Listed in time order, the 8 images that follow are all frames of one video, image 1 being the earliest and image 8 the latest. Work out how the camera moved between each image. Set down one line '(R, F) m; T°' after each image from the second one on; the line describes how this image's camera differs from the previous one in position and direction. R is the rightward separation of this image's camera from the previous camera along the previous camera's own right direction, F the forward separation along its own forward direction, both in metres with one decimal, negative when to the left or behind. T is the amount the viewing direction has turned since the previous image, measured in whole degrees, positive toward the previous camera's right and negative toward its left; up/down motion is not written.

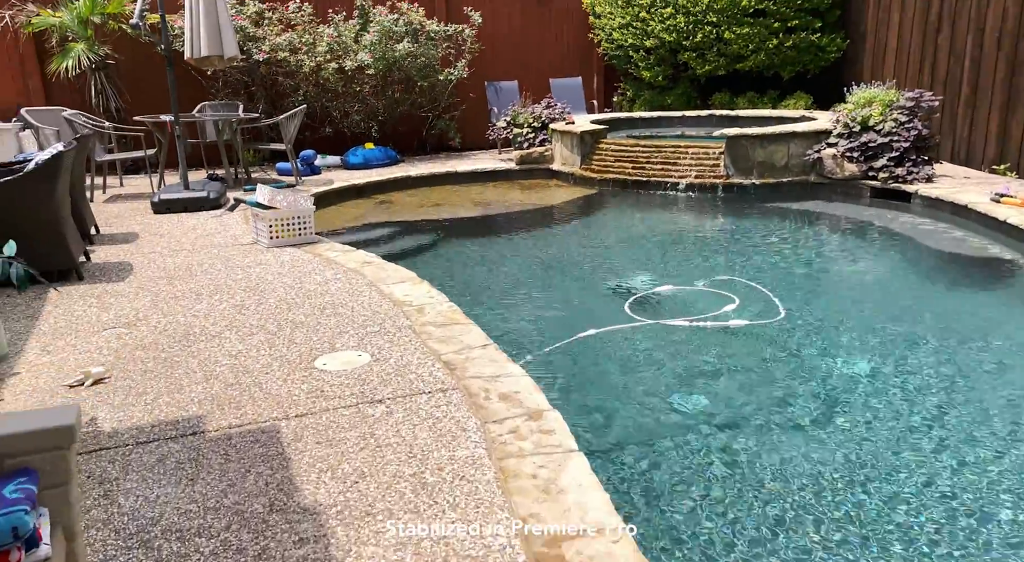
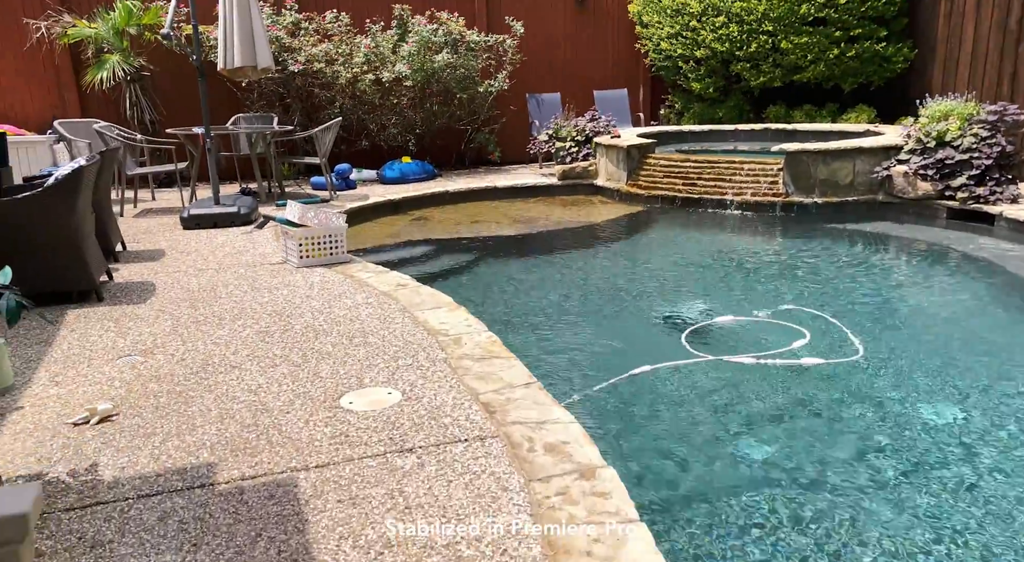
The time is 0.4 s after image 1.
(0.0, +0.3) m; -3°
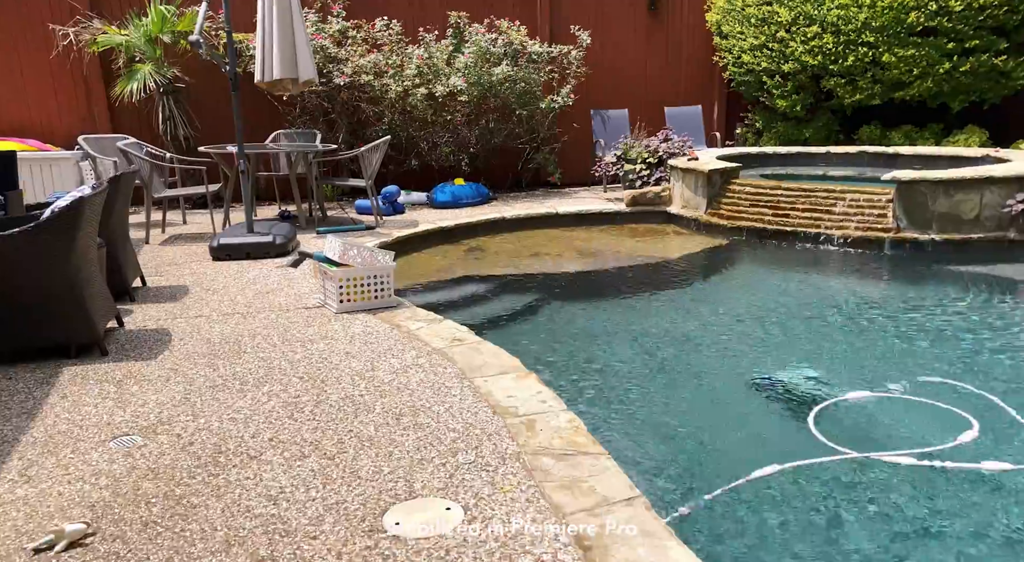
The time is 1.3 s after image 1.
(-0.2, +0.7) m; -3°
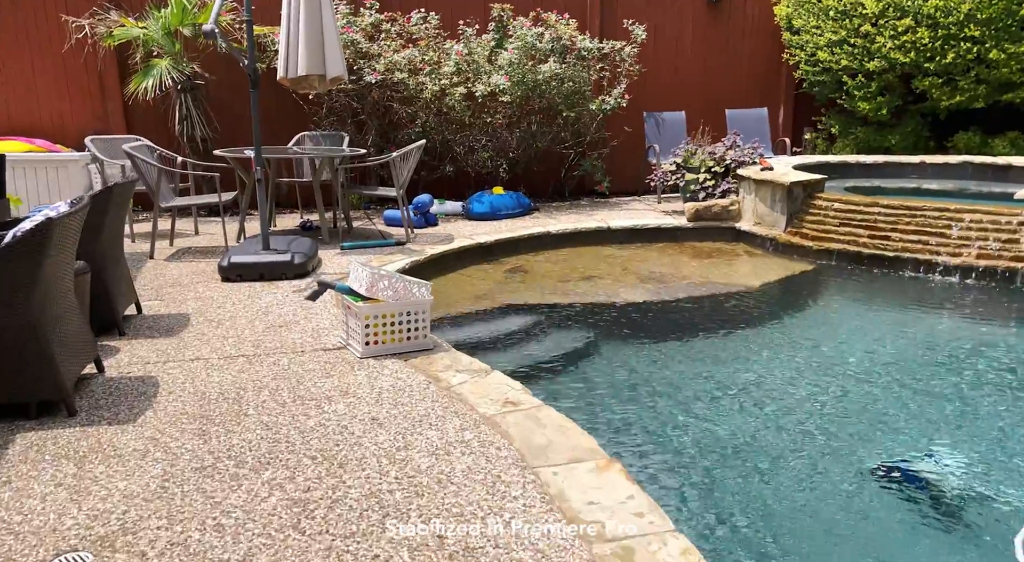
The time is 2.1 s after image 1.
(-0.2, +0.8) m; -2°
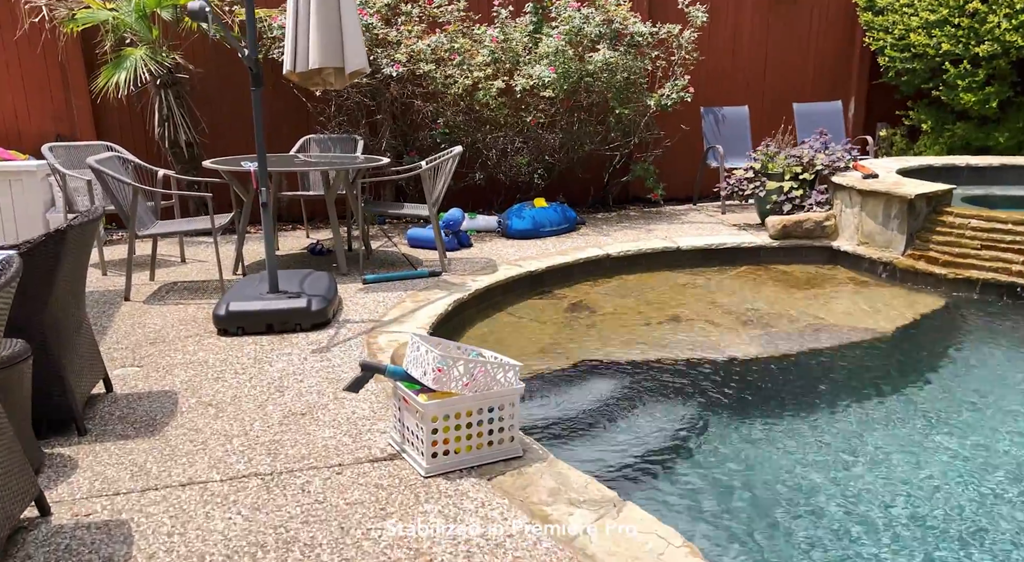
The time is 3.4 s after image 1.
(-0.4, +1.0) m; +1°
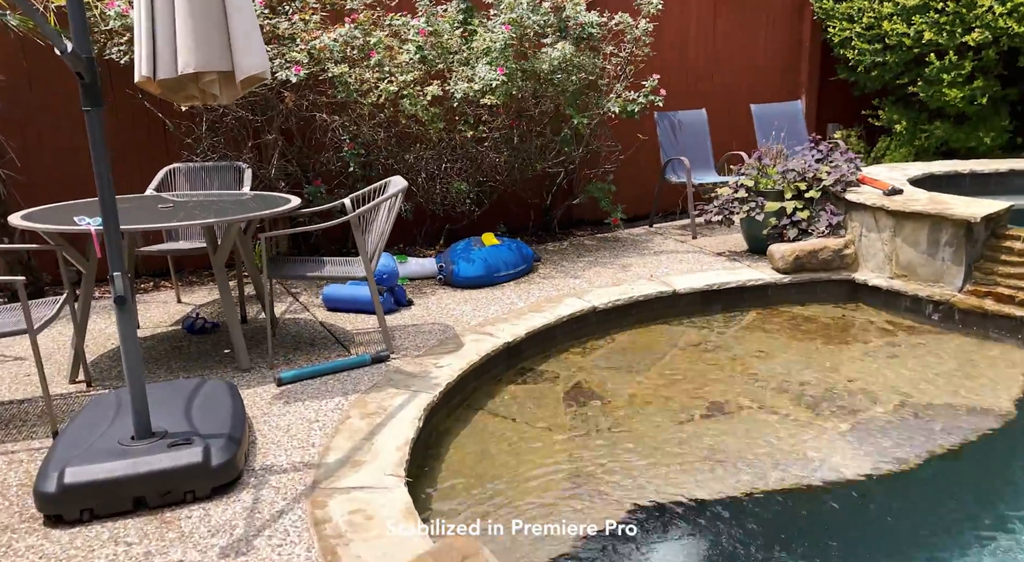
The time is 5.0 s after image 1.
(-0.4, +1.3) m; +9°
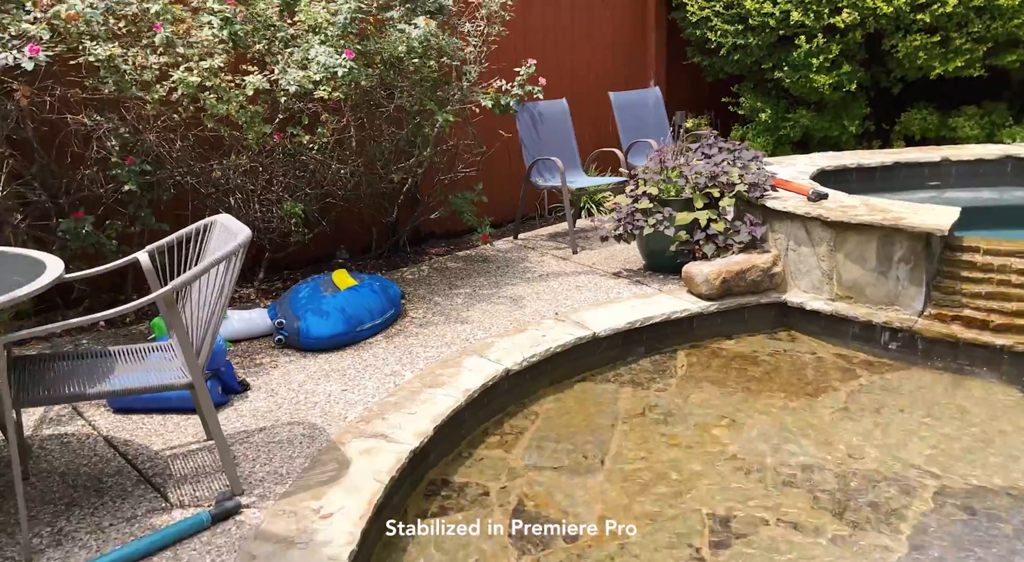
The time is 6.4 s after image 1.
(-0.3, +1.1) m; +16°
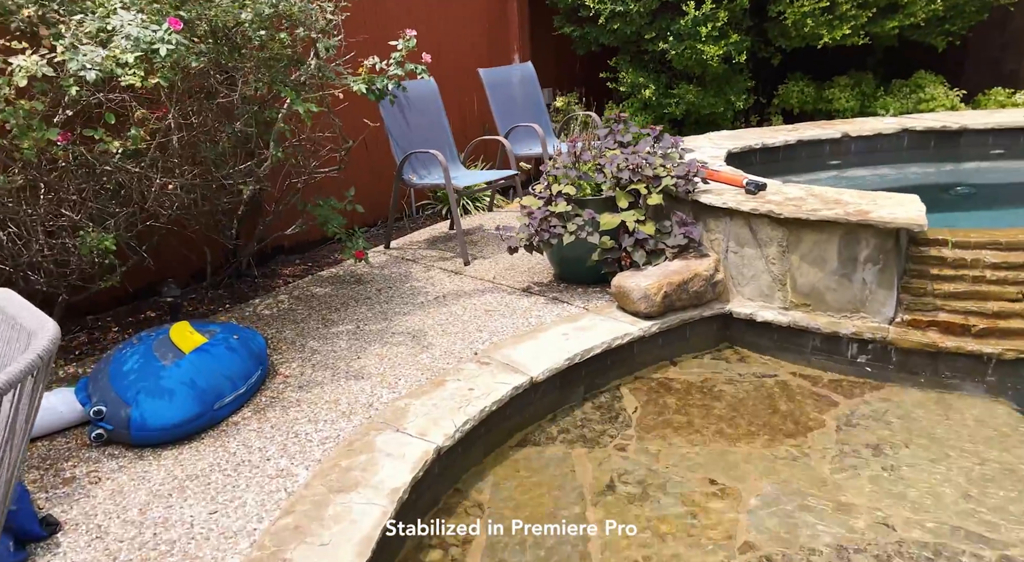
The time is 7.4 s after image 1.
(-0.3, +0.8) m; +13°
